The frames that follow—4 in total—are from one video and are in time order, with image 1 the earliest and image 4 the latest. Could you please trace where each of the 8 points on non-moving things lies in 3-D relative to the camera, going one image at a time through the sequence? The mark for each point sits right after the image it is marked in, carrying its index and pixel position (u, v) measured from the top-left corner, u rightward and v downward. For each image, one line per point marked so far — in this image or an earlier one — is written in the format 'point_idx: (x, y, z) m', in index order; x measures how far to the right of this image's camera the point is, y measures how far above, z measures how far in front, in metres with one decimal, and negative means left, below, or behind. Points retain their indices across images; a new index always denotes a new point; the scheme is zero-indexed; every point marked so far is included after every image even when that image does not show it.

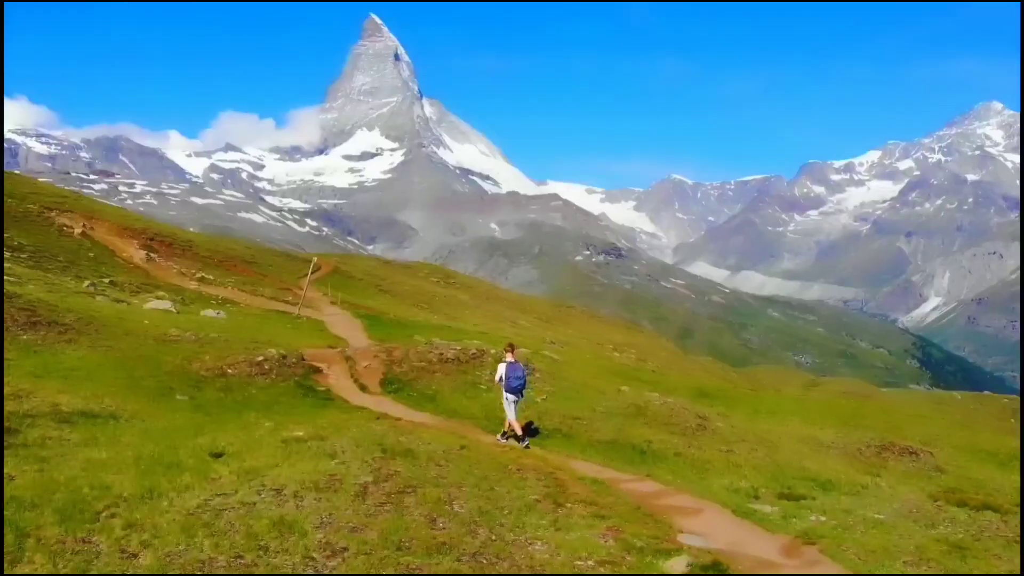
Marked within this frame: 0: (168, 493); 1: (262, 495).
0: (-9.7, -5.8, +18.4) m
1: (-7.1, -5.9, +18.7) m
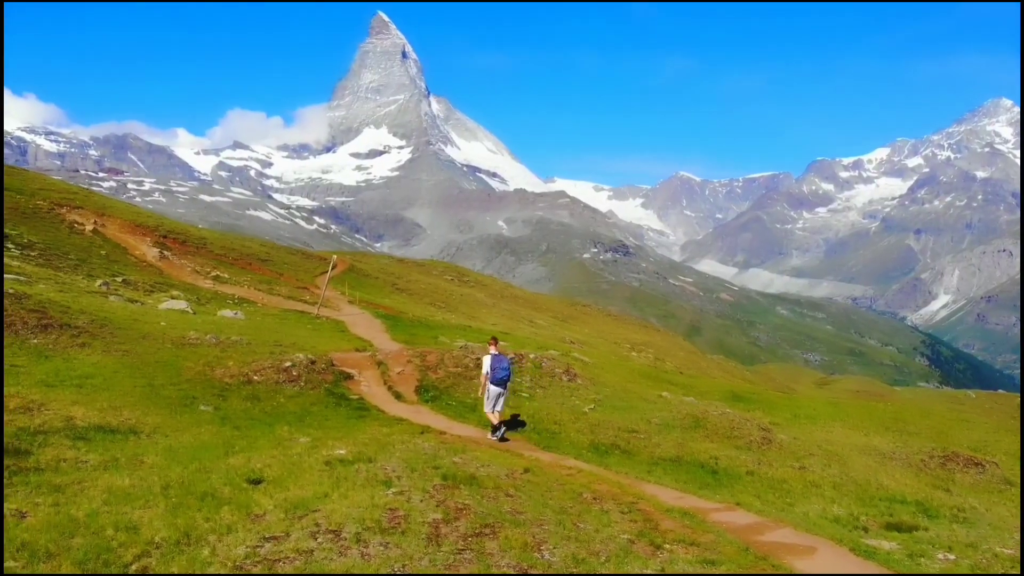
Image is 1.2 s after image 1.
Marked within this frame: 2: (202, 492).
0: (-7.3, -6.0, +15.5) m
1: (-4.7, -6.0, +15.8) m
2: (-9.2, -6.1, +19.3) m
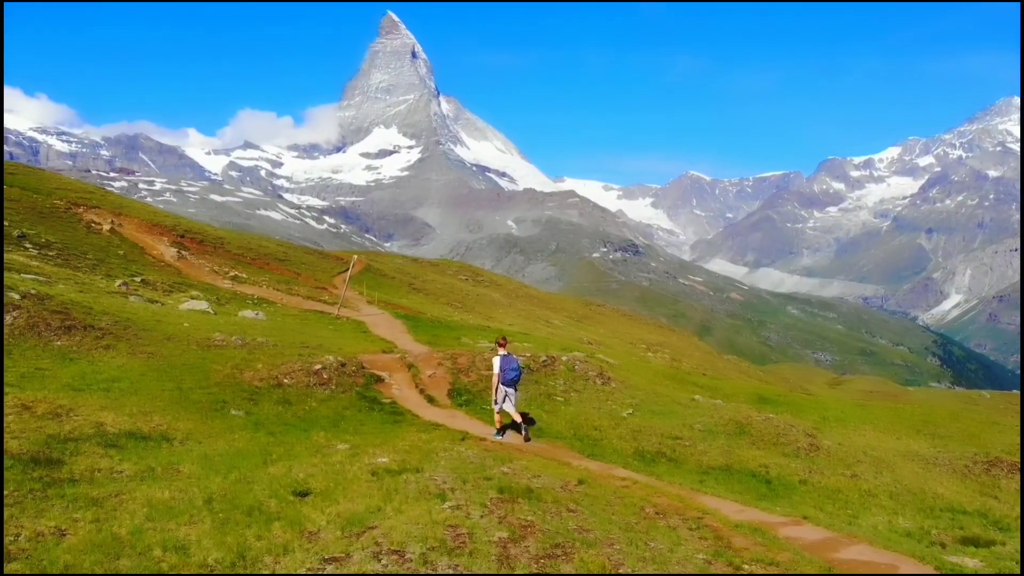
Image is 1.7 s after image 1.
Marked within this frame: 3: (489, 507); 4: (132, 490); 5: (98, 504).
0: (-5.5, -6.0, +14.5) m
1: (-3.0, -6.1, +14.7) m
2: (-7.4, -6.1, +18.2) m
3: (-0.6, -6.1, +18.3) m
4: (-11.6, -6.2, +19.9) m
5: (-11.7, -6.1, +18.4) m
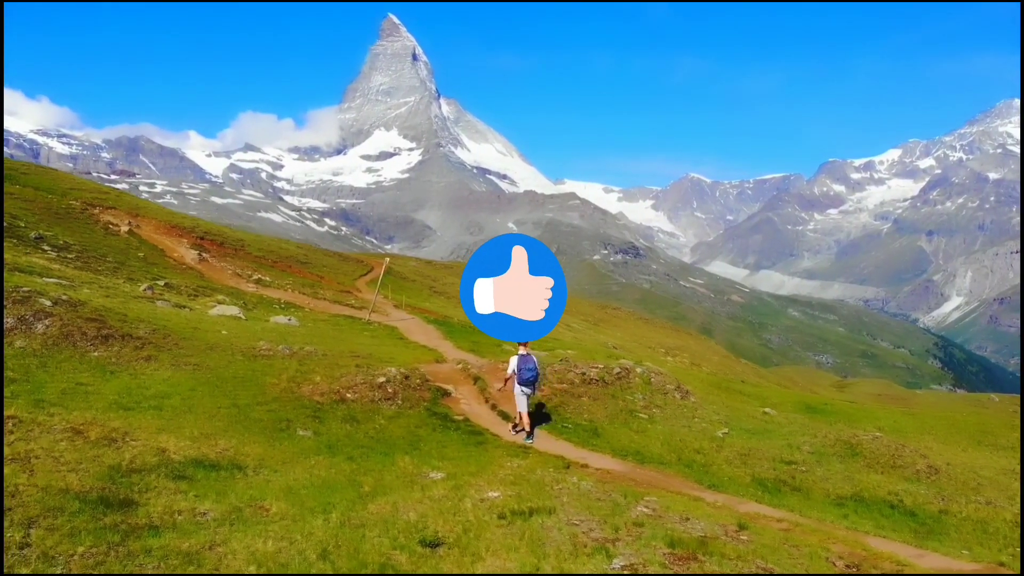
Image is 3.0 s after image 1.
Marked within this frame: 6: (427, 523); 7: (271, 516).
0: (-1.3, -6.3, +11.3) m
1: (+1.3, -6.3, +11.5) m
2: (-3.1, -6.4, +15.0) m
3: (+3.6, -6.4, +15.1) m
4: (-7.4, -6.4, +16.8) m
5: (-7.4, -6.3, +15.2) m
6: (-2.5, -6.5, +18.2) m
7: (-7.0, -6.6, +18.9) m
